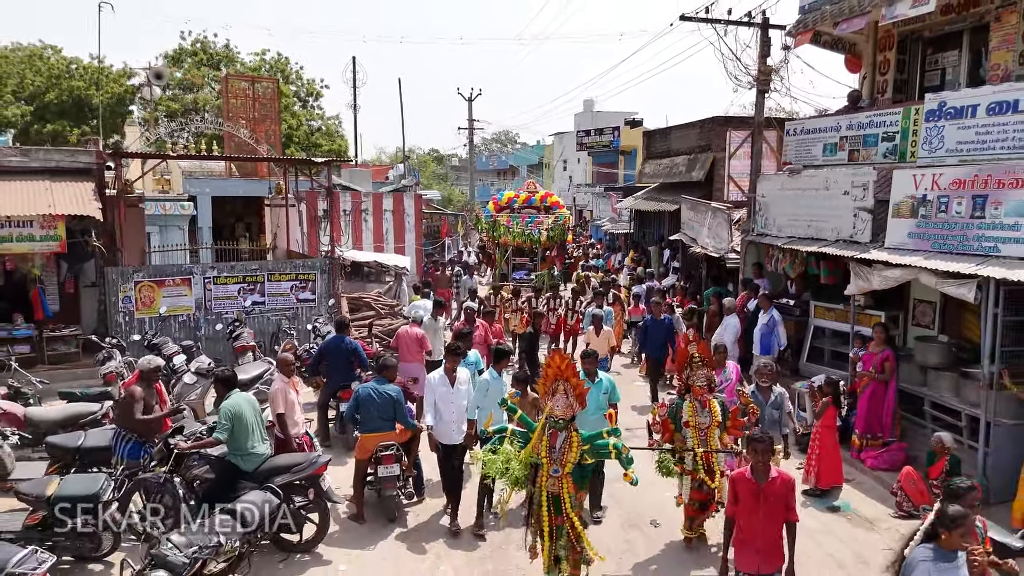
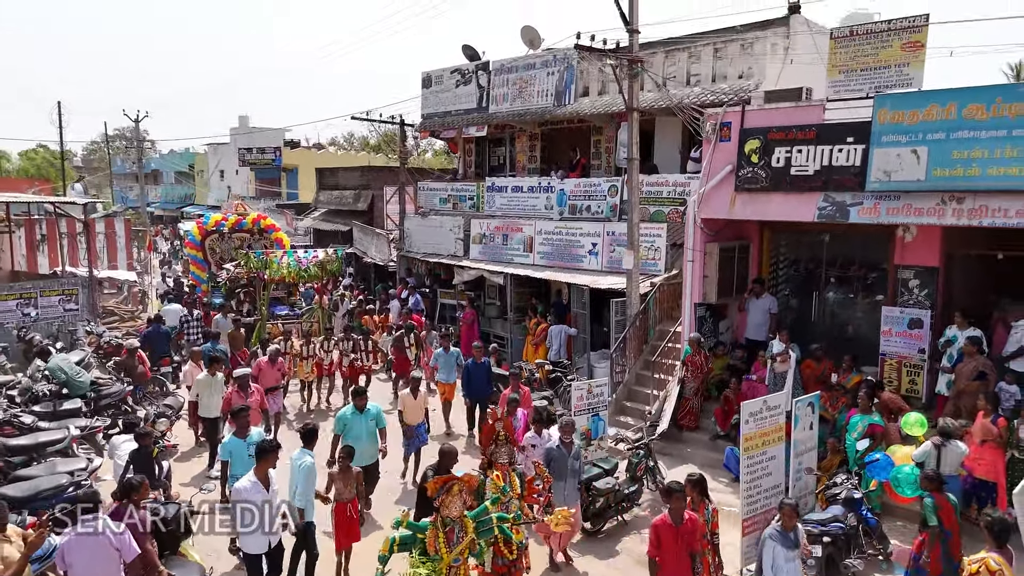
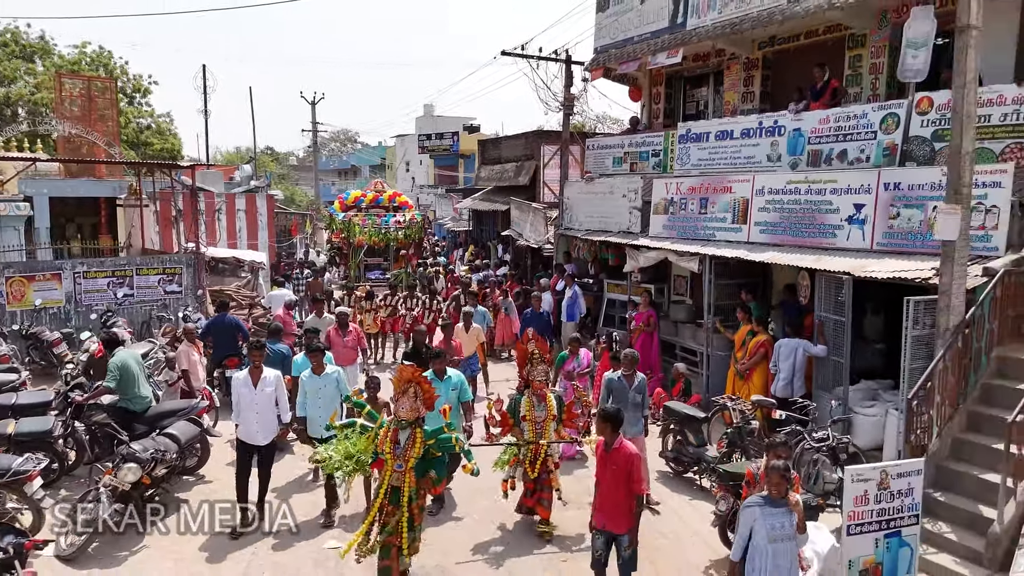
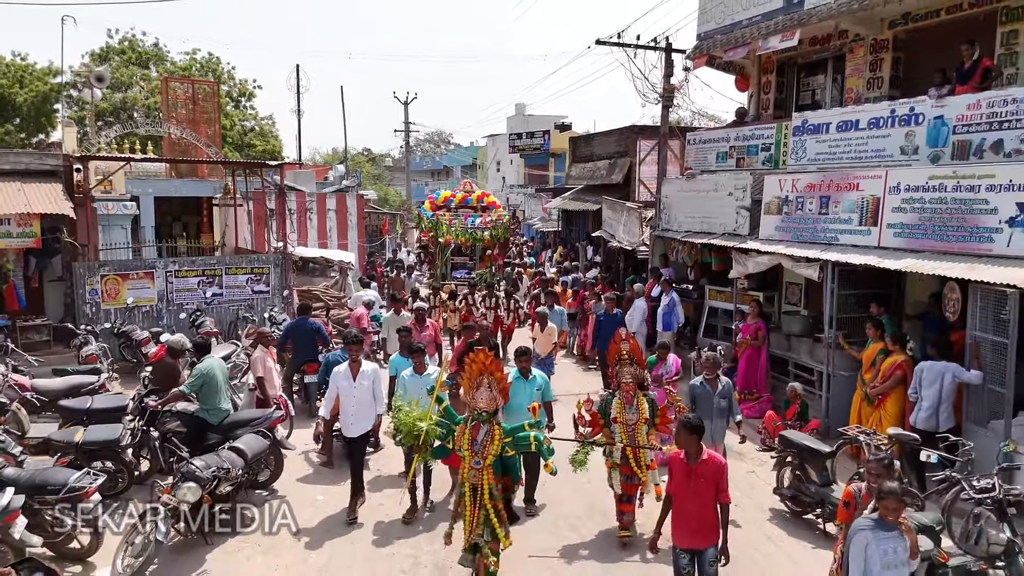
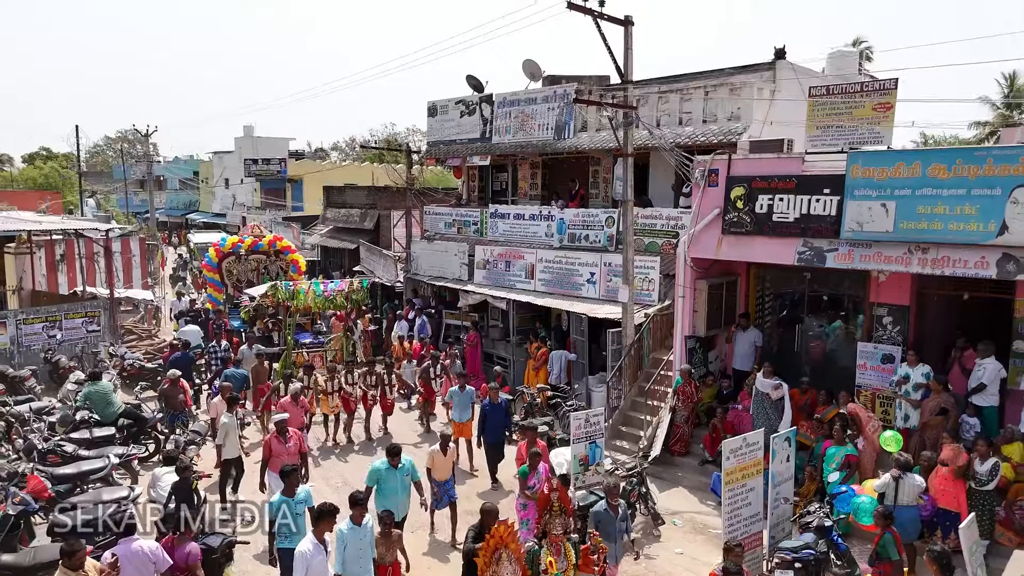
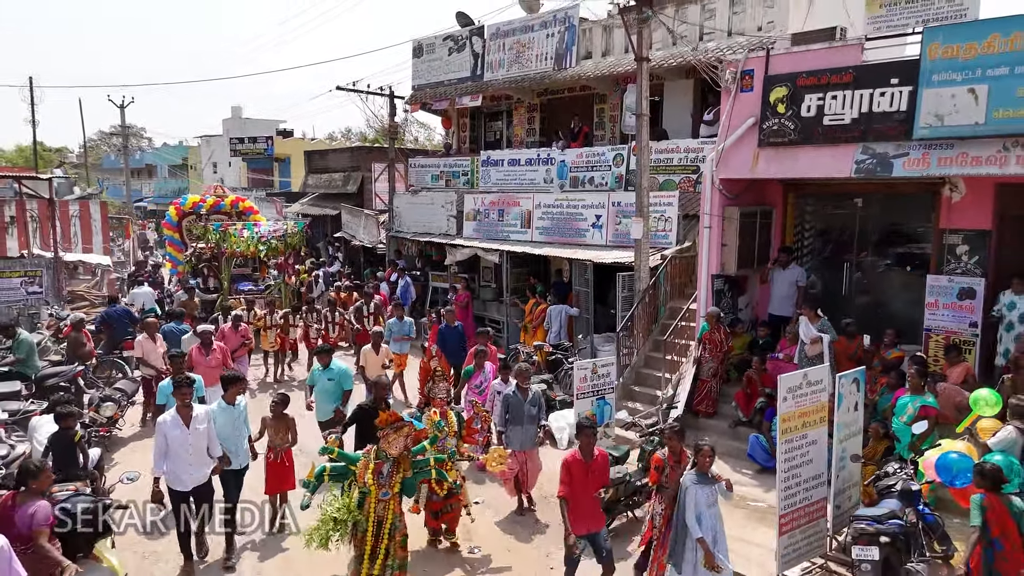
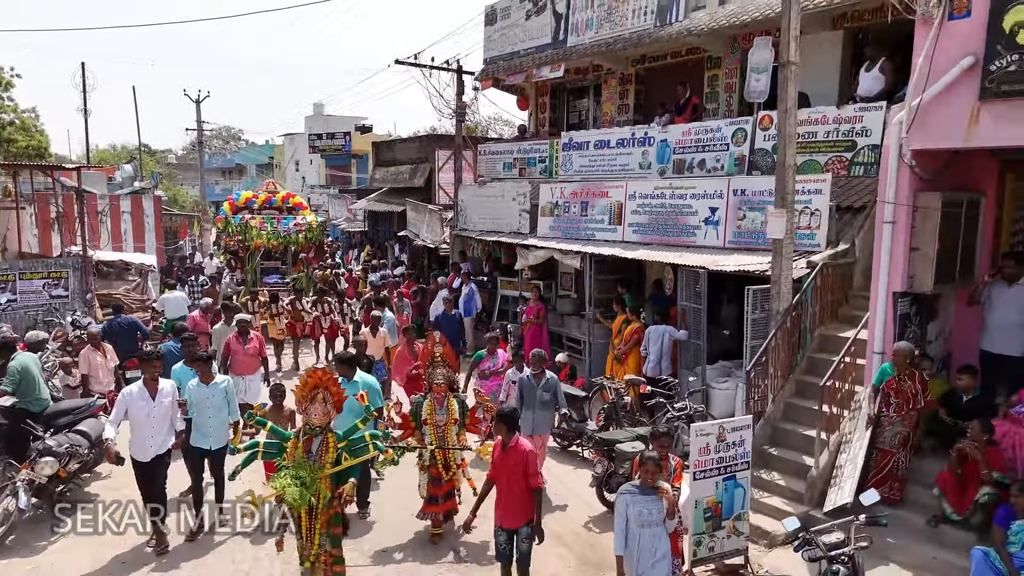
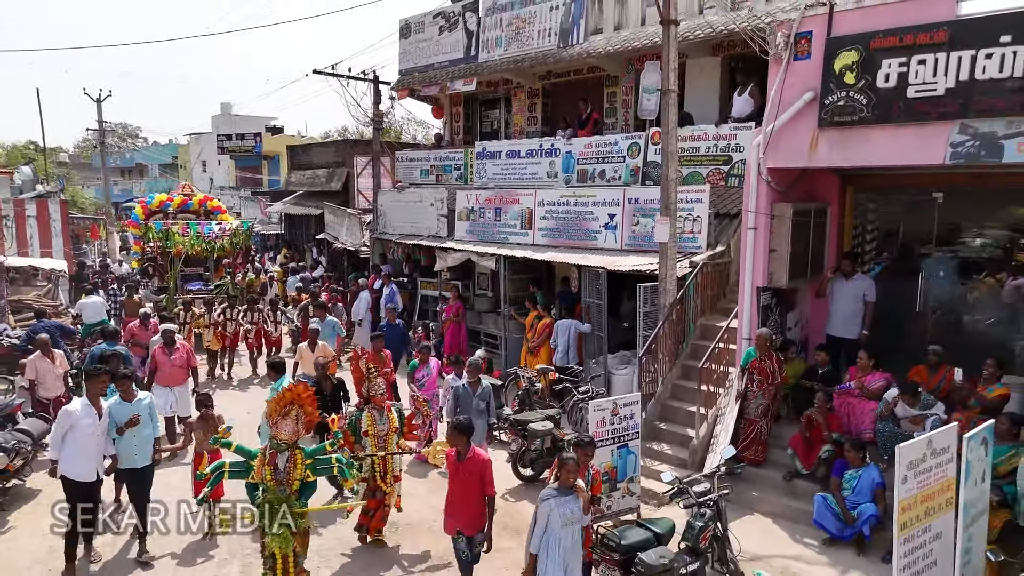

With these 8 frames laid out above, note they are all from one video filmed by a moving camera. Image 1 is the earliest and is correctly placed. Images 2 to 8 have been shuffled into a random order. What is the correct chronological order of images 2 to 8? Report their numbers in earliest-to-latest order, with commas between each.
4, 3, 7, 8, 6, 2, 5
